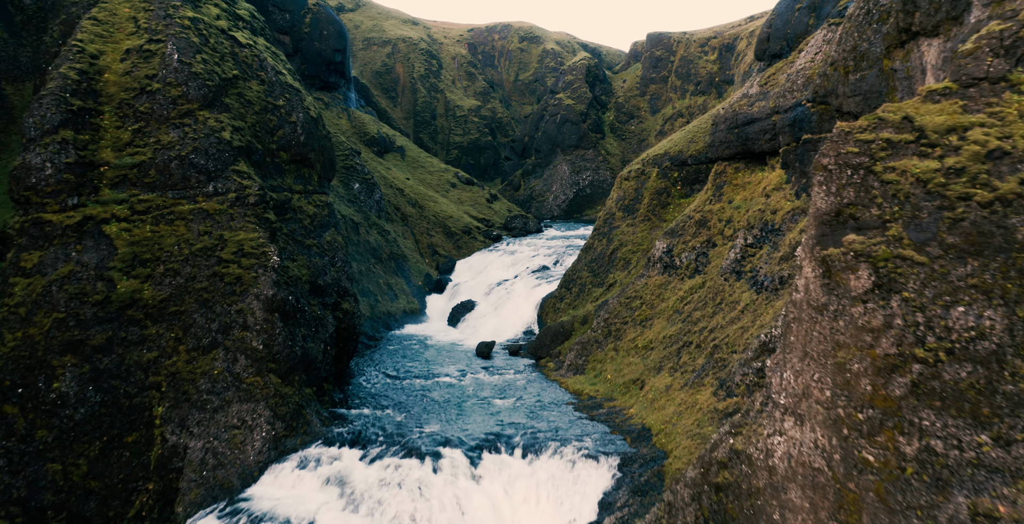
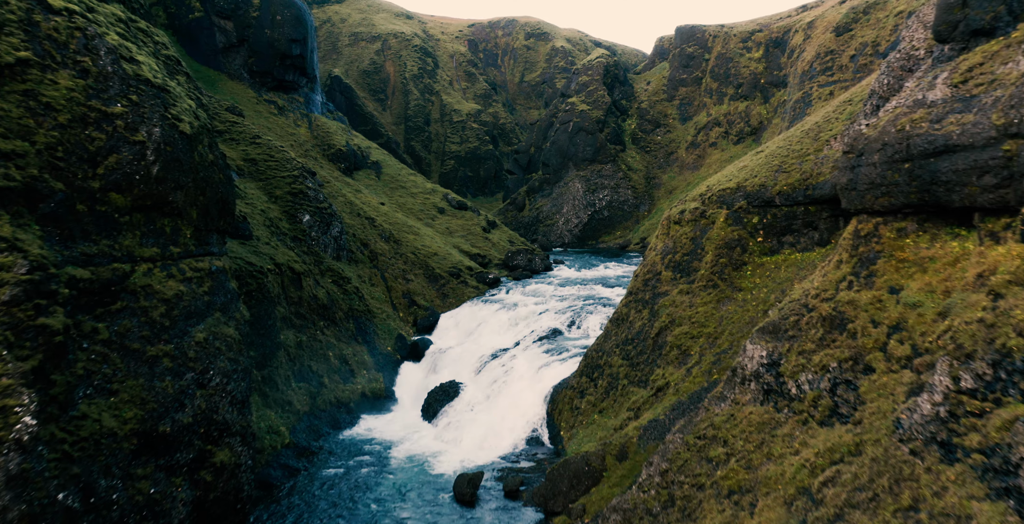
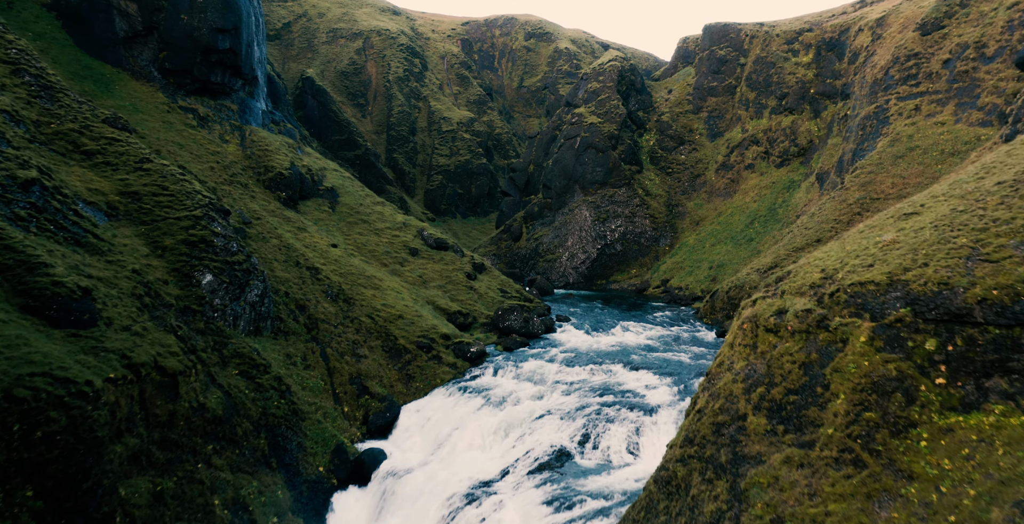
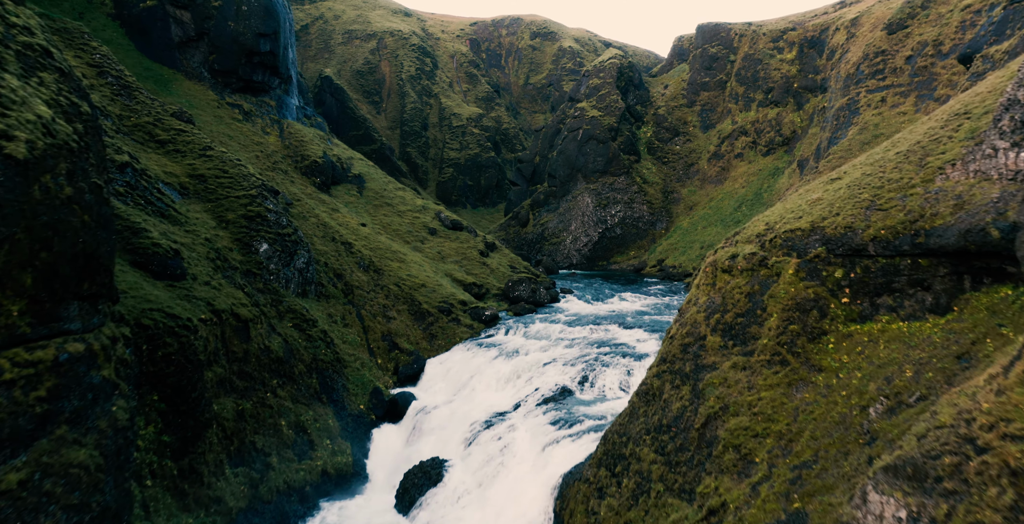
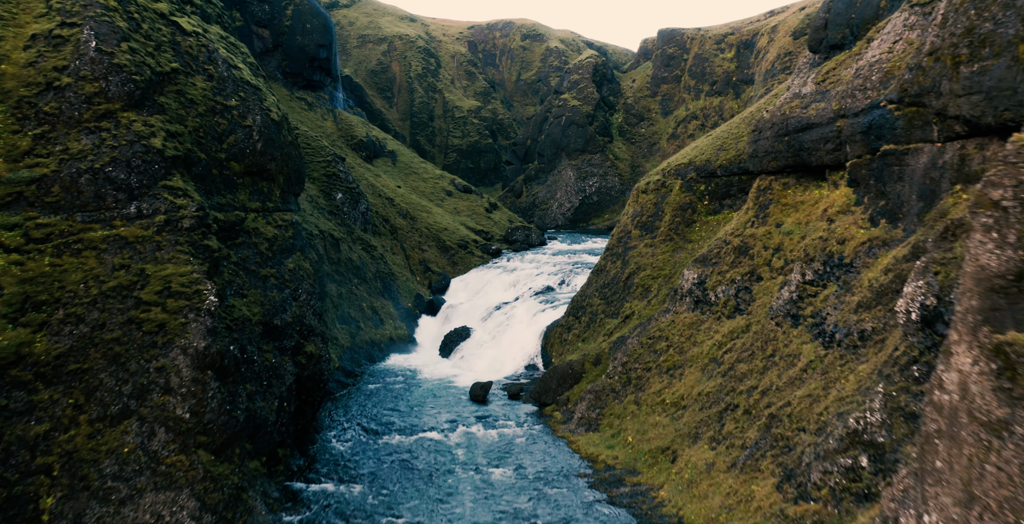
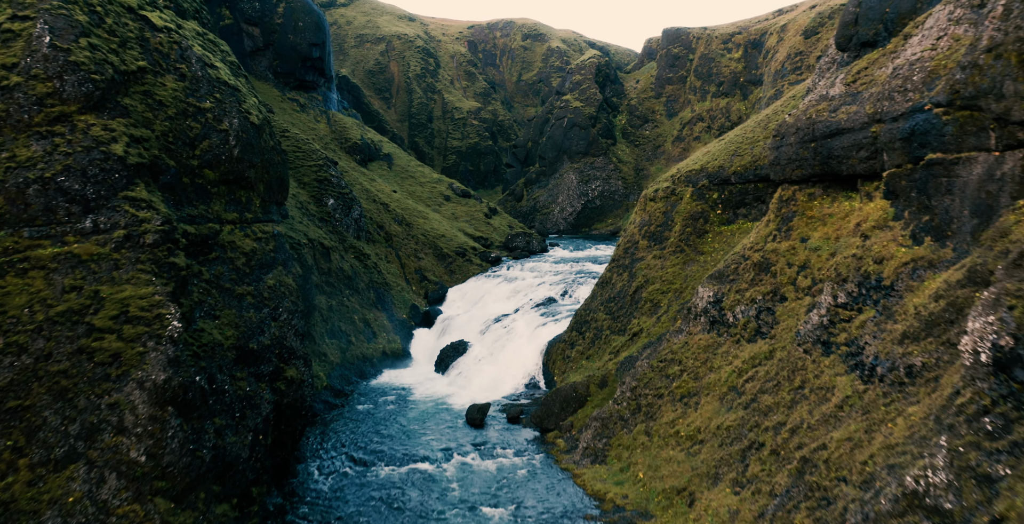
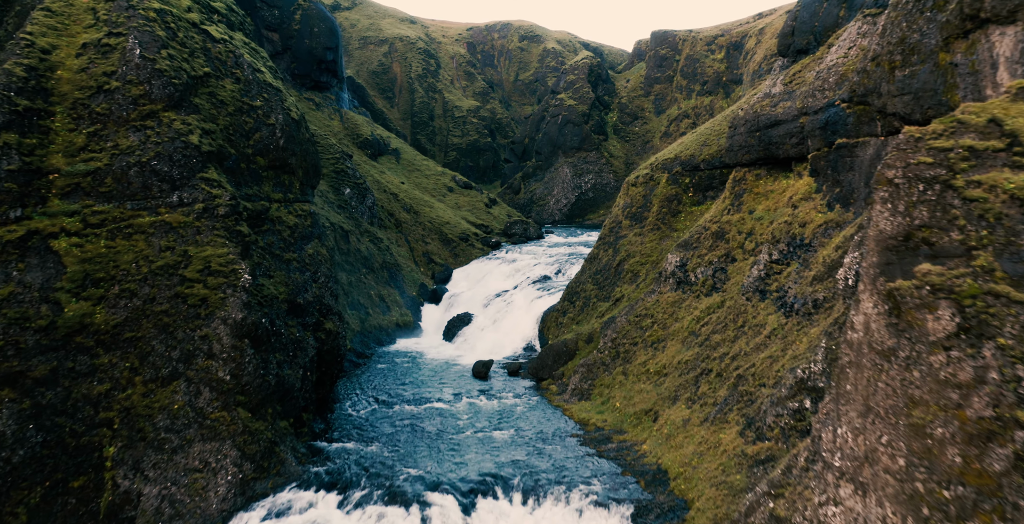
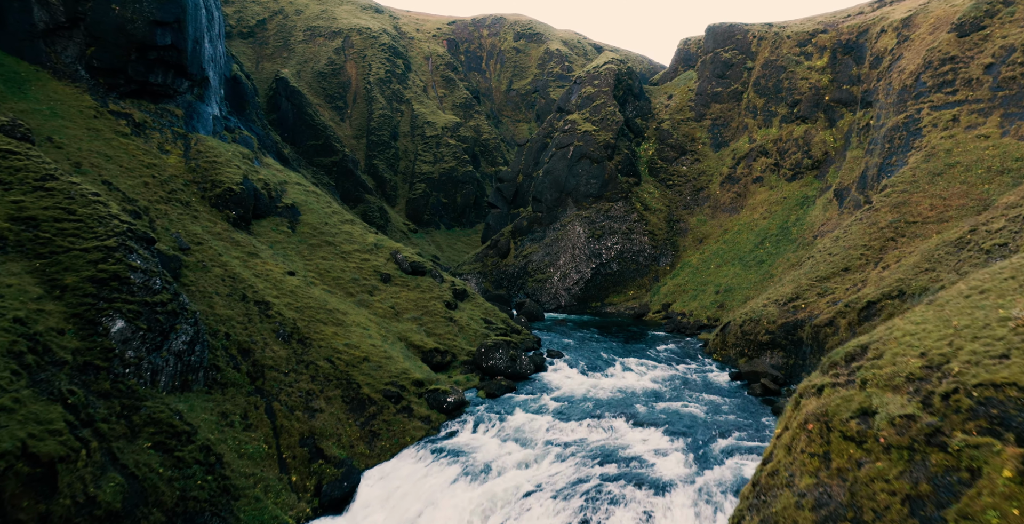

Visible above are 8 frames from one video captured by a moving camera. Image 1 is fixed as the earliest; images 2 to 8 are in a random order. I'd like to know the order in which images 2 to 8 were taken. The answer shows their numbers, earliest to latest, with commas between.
7, 5, 6, 2, 4, 3, 8
